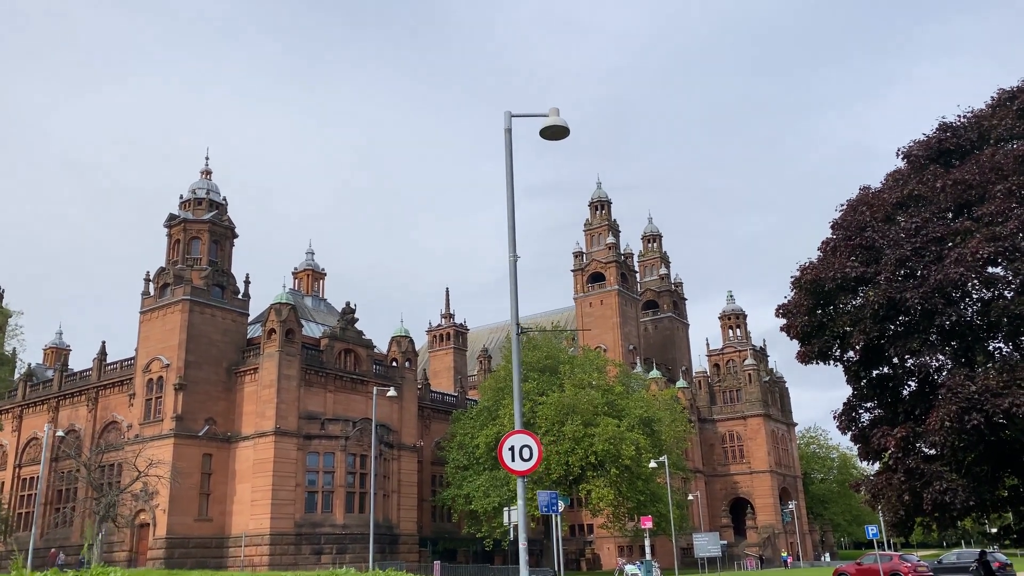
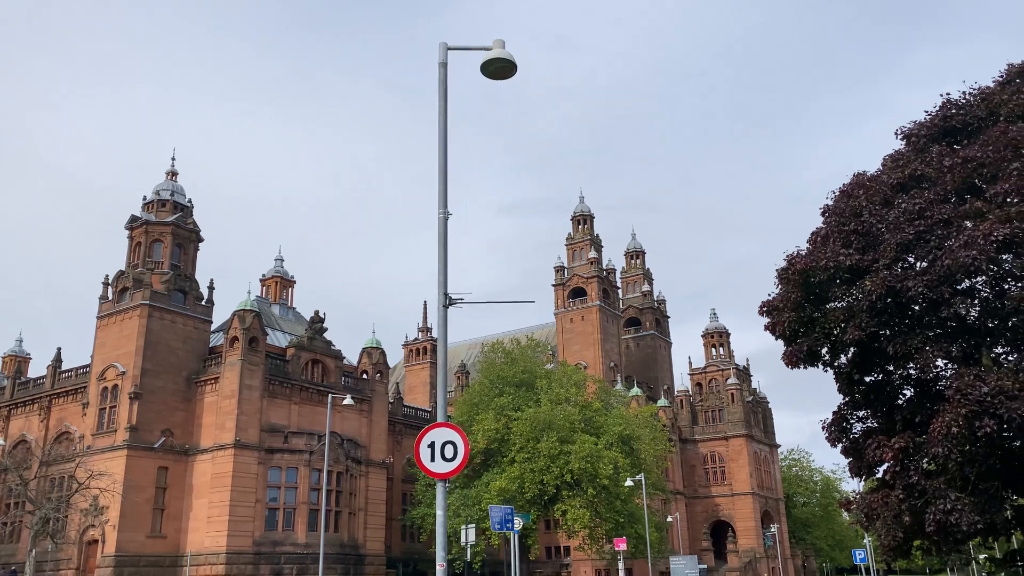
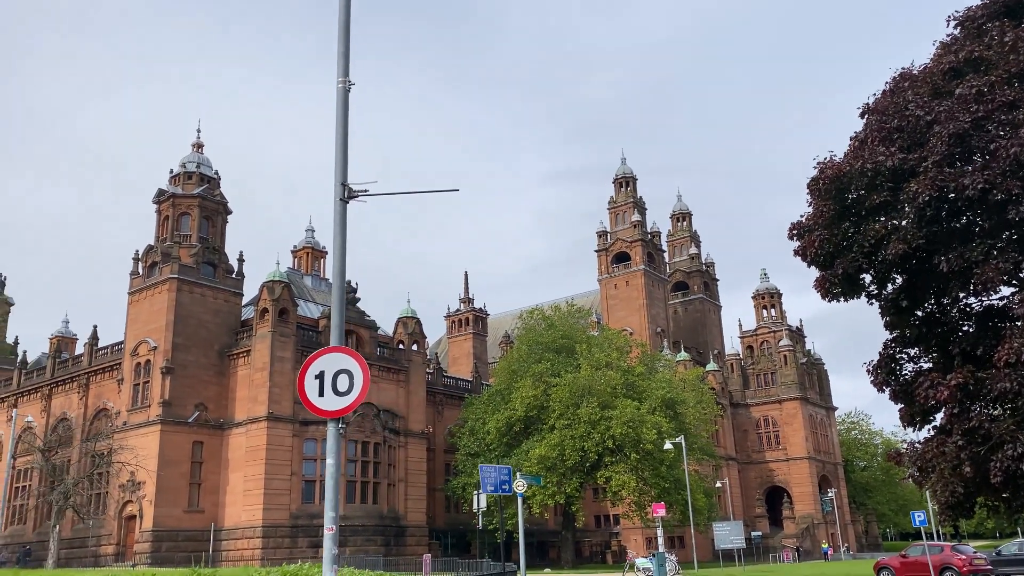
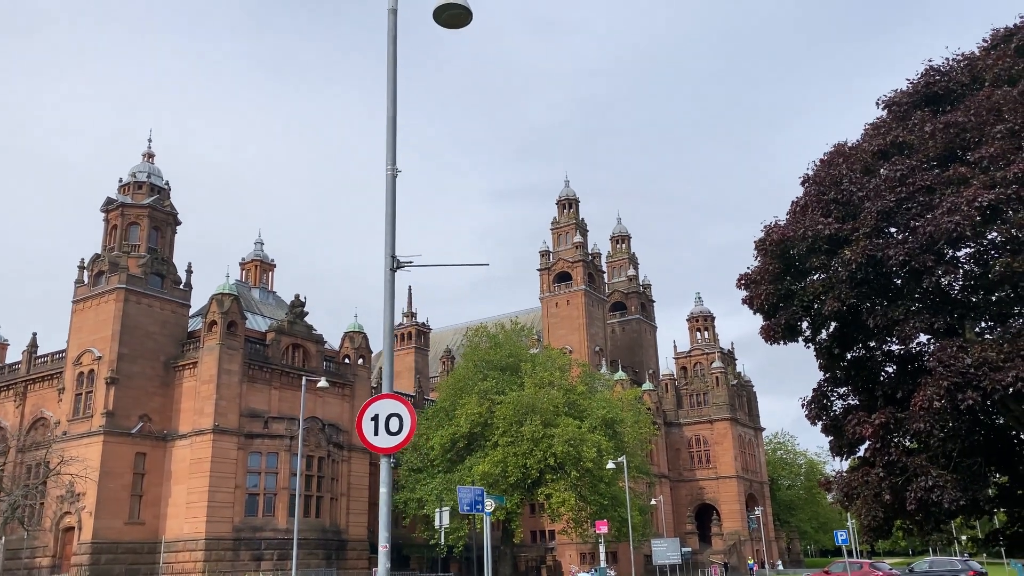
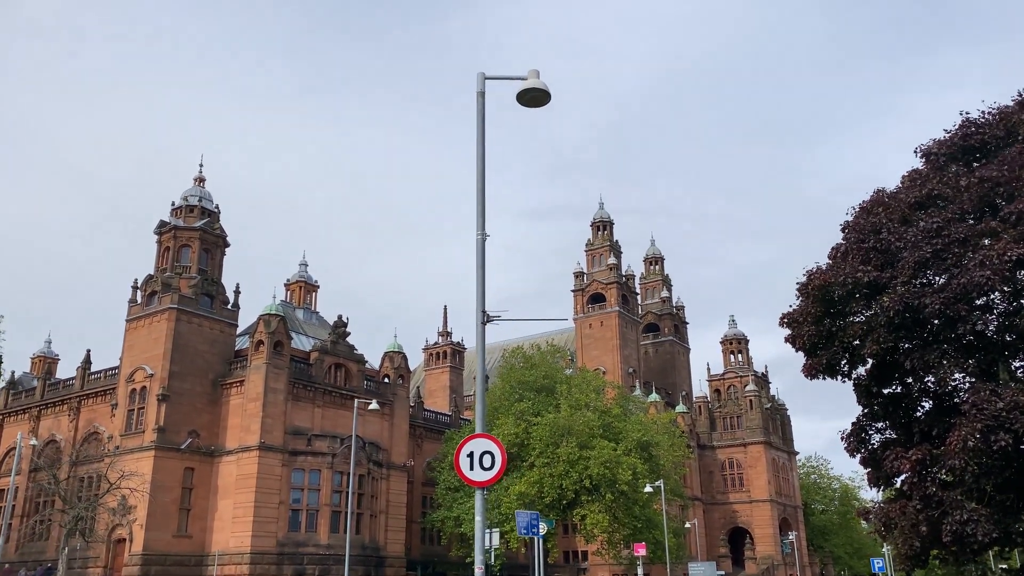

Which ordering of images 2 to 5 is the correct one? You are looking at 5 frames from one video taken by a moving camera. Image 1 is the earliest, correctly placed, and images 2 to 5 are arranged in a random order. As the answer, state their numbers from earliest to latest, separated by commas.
5, 2, 4, 3
